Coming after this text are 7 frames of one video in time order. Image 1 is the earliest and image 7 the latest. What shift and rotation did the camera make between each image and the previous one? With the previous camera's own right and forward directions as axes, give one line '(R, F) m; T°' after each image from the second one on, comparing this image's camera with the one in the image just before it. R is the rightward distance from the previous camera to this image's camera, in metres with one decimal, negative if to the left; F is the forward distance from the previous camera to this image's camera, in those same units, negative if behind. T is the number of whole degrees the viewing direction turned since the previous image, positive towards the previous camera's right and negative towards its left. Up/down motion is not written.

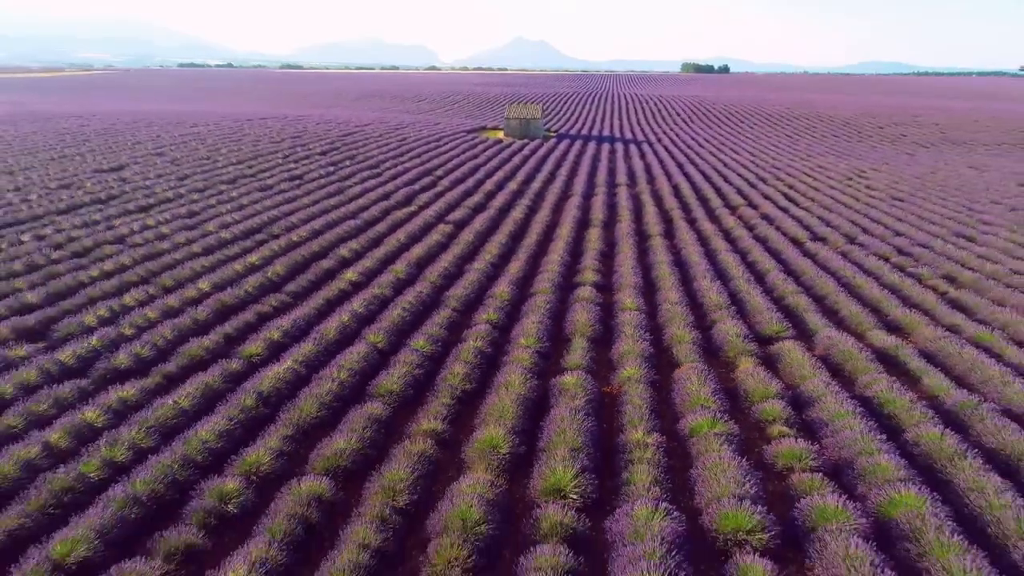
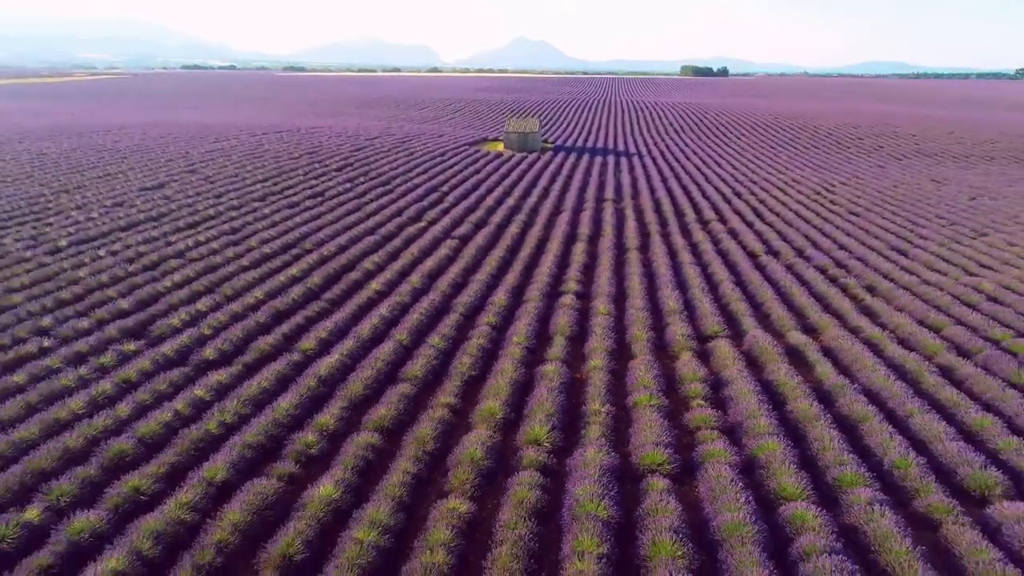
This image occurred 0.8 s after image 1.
(+0.1, -1.4) m; 0°
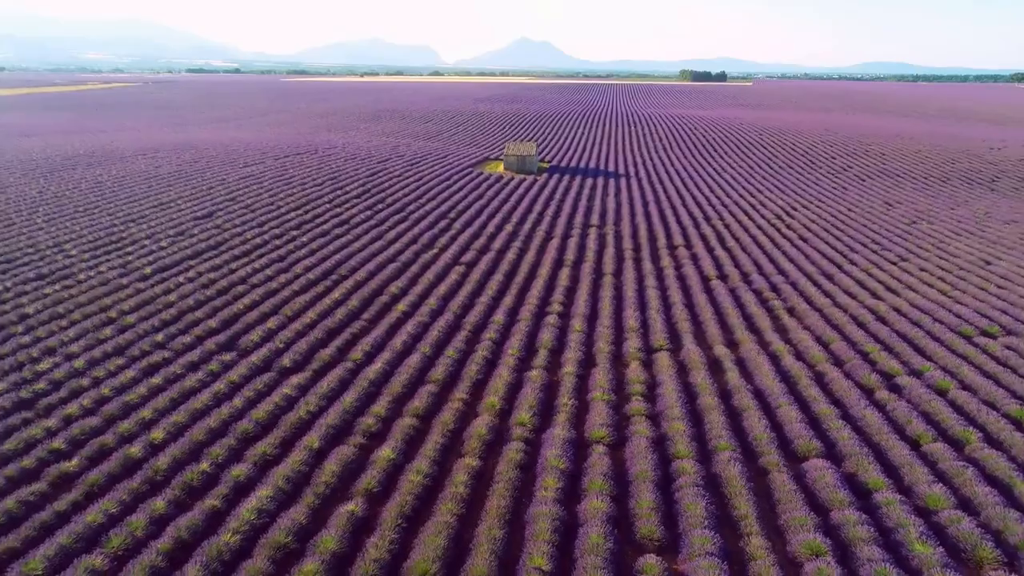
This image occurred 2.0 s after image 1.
(+0.1, -2.1) m; 0°
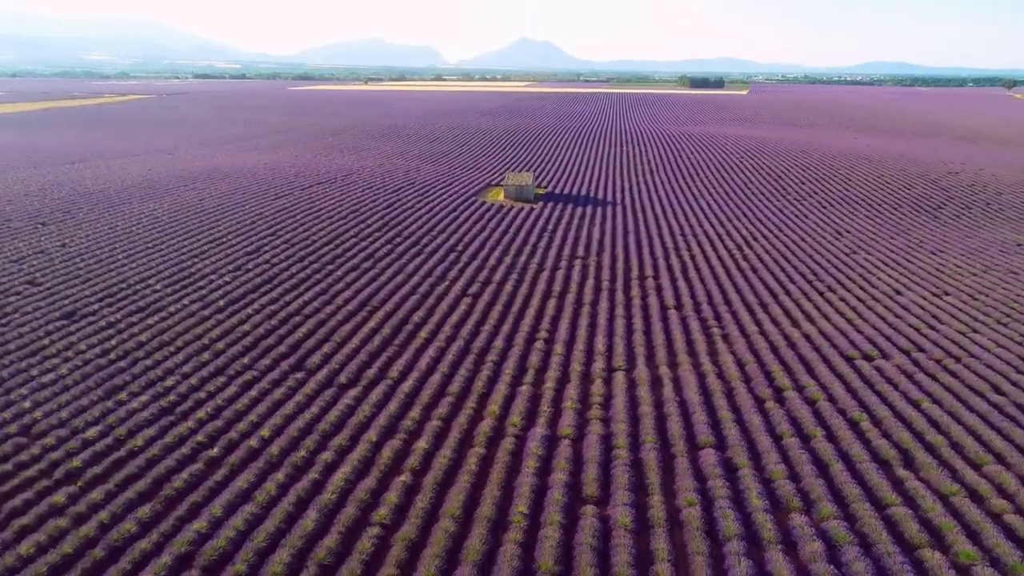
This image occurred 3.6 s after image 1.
(+0.1, -2.9) m; 0°
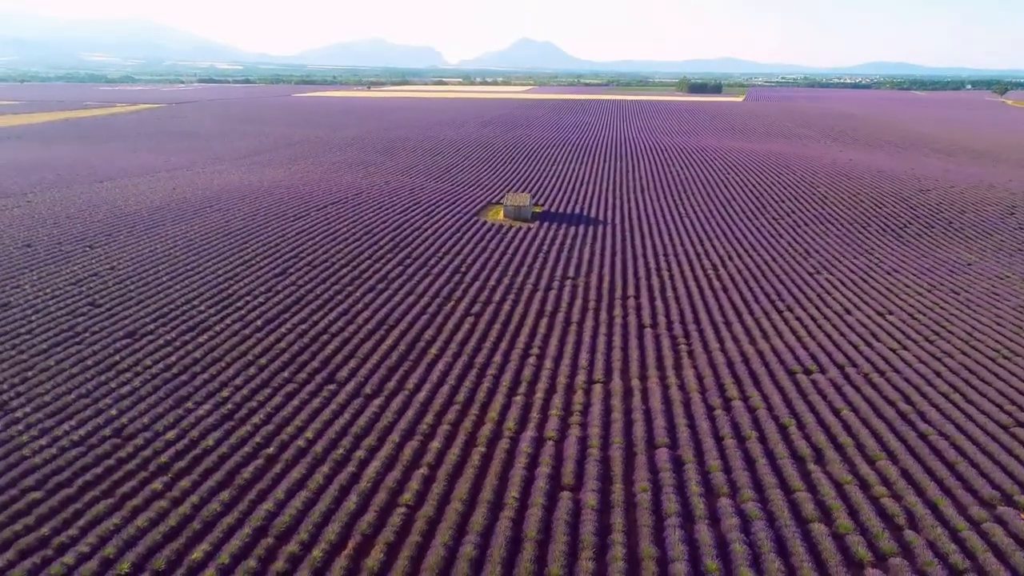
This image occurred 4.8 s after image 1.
(+0.1, -2.2) m; 0°
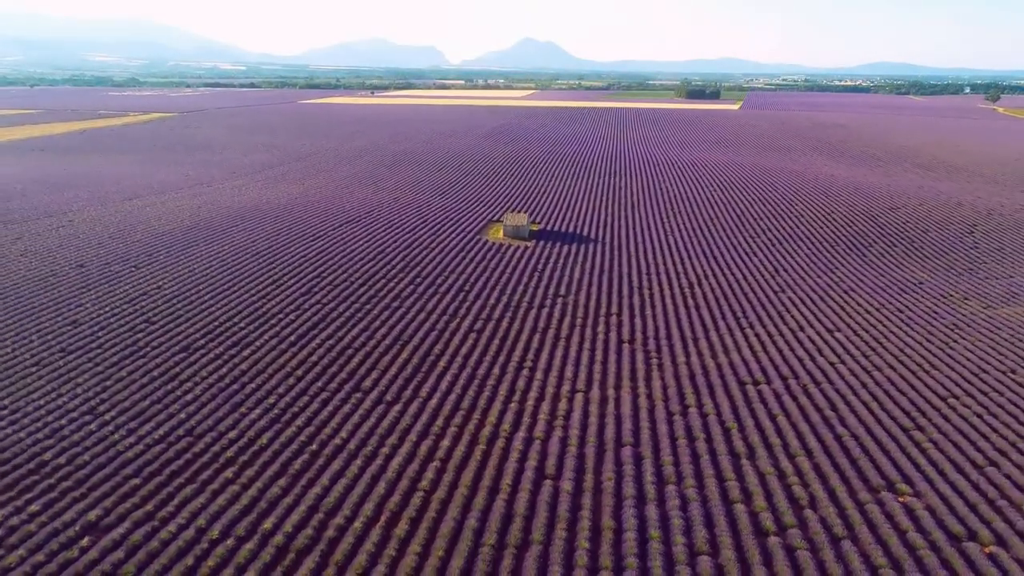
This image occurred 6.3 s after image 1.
(+0.1, -2.7) m; 0°
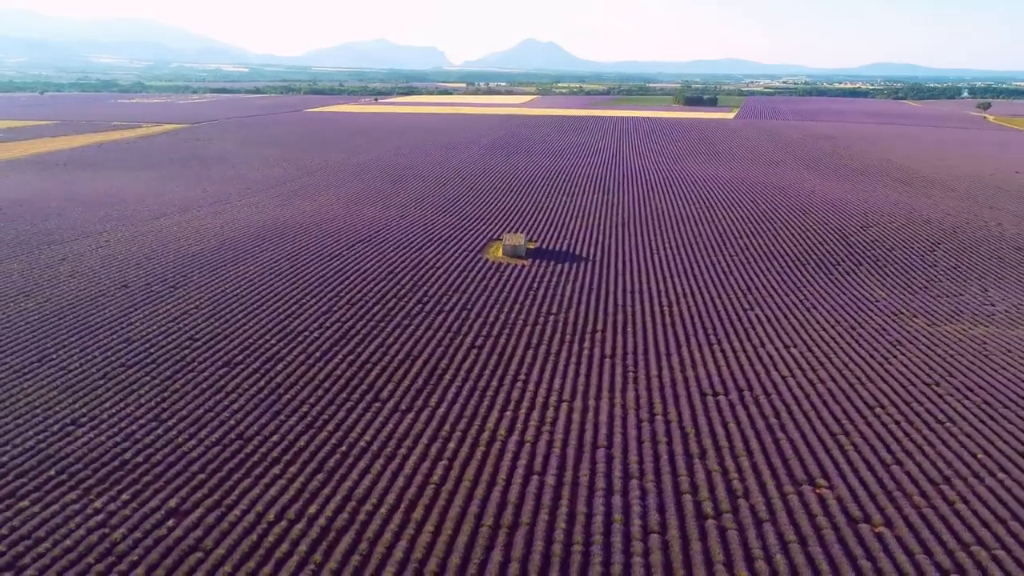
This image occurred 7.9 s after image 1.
(+0.2, -2.9) m; 0°
